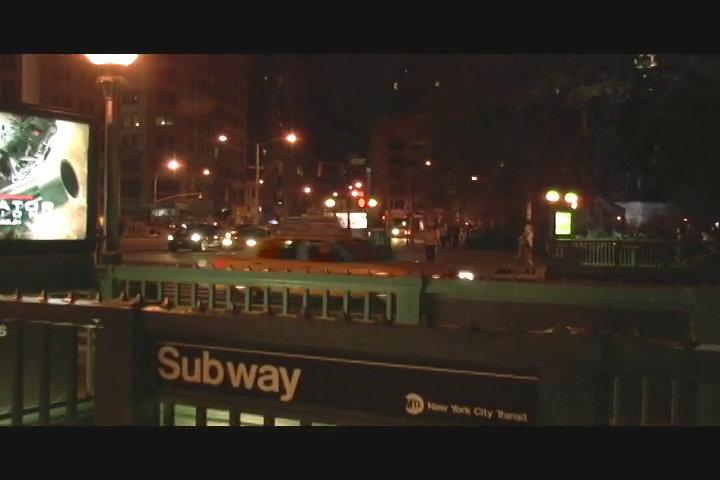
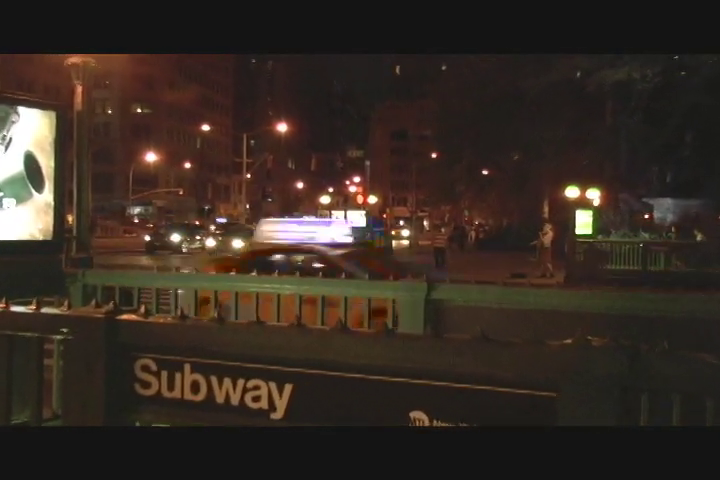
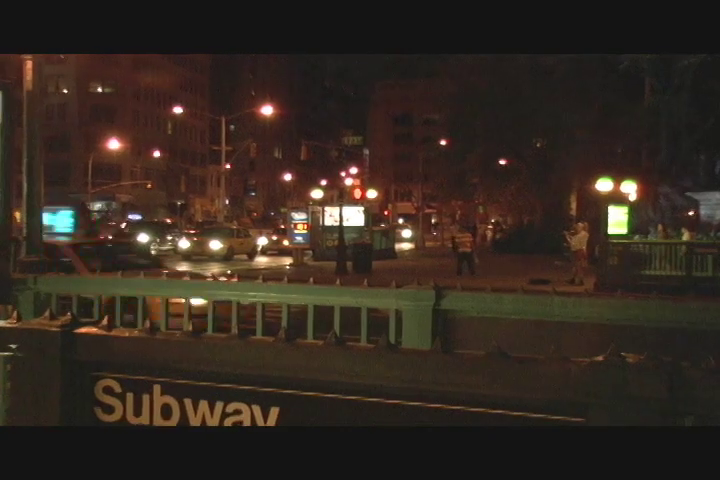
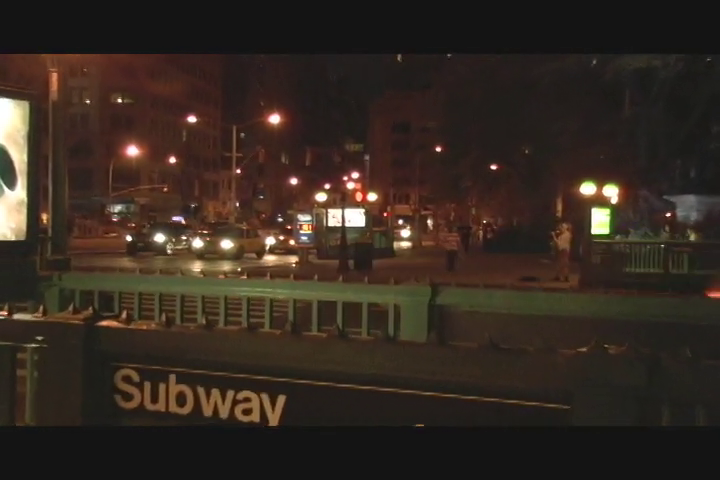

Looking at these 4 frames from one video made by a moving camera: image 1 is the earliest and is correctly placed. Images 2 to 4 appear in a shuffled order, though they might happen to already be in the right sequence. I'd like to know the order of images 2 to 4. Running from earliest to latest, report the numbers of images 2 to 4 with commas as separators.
2, 4, 3
